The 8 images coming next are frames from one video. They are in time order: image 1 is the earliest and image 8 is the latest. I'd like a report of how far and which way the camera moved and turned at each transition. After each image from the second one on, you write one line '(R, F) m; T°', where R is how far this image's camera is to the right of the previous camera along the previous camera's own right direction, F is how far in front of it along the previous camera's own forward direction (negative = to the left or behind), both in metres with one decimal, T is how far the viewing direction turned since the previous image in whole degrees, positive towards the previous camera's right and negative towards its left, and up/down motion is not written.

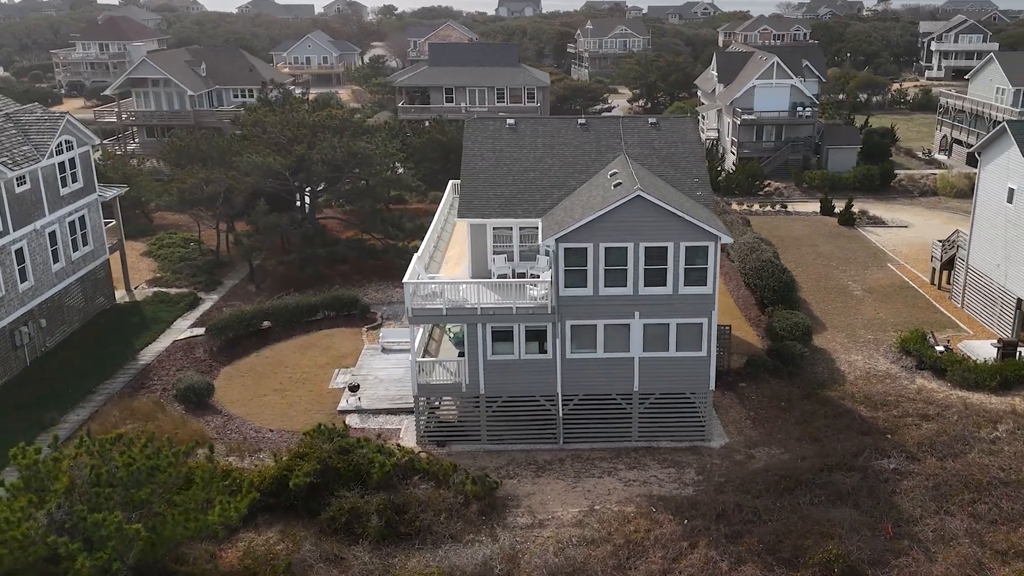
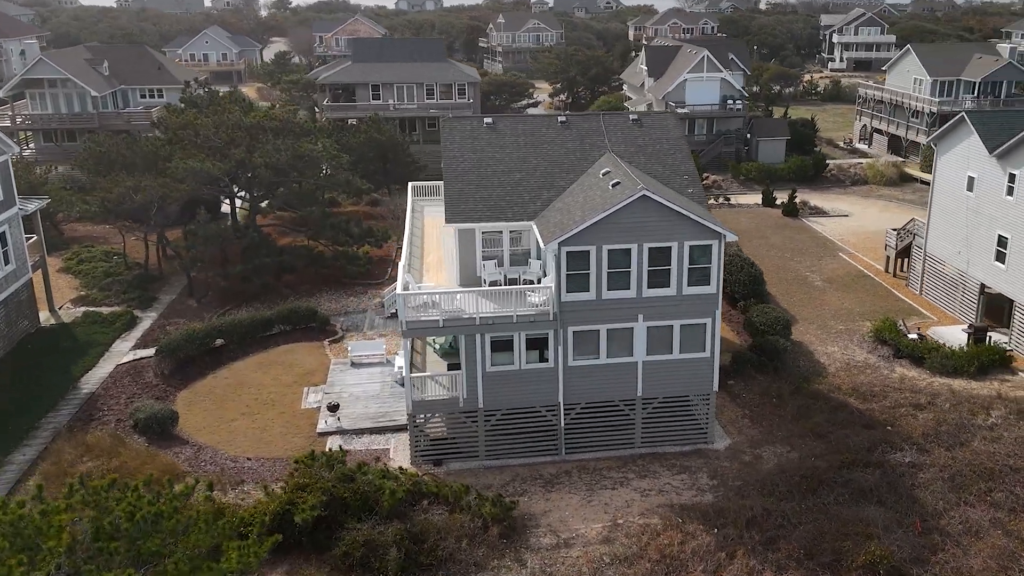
(-2.2, +1.1) m; +7°
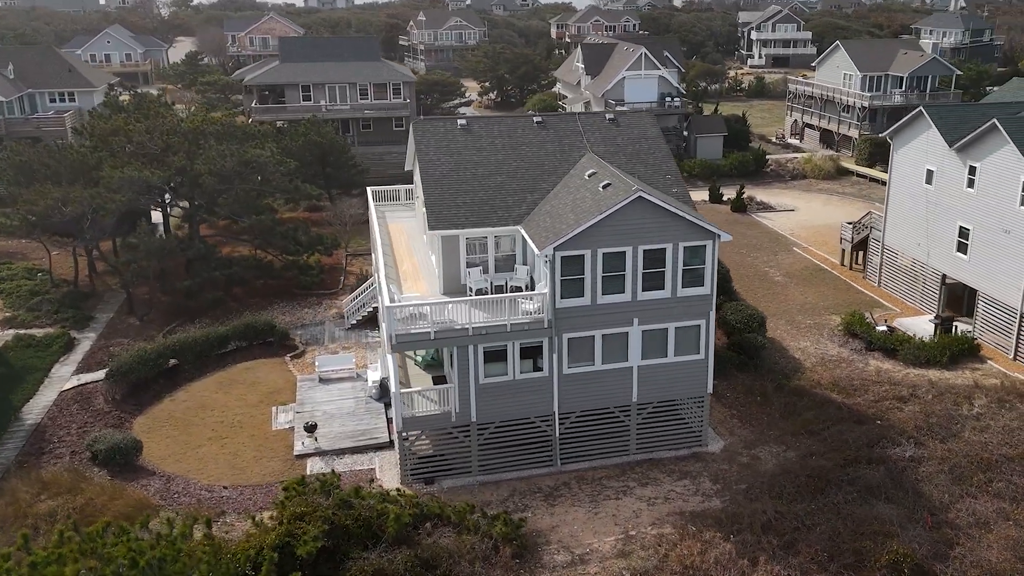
(-1.7, +0.8) m; +6°
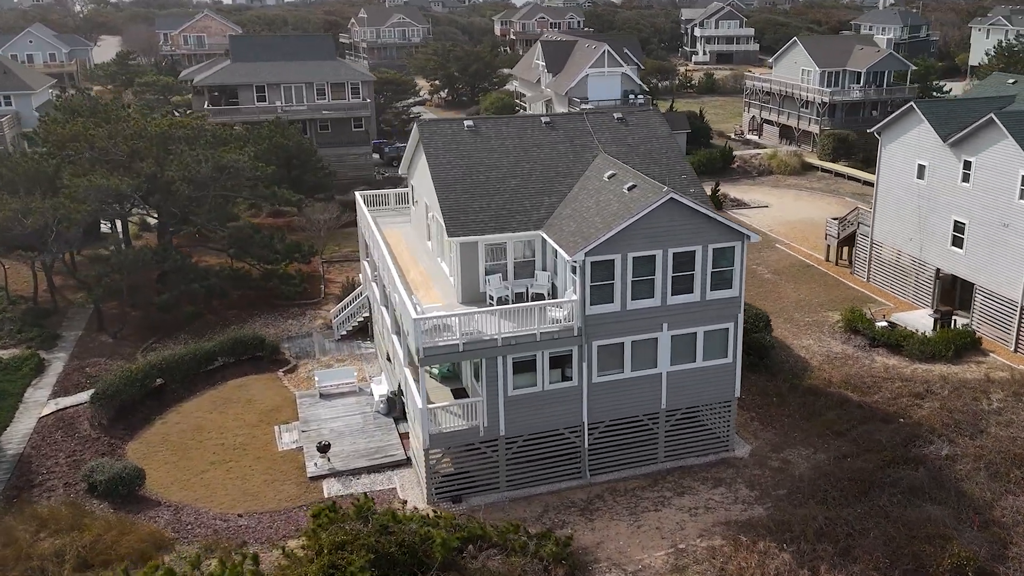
(-2.1, +0.8) m; +4°
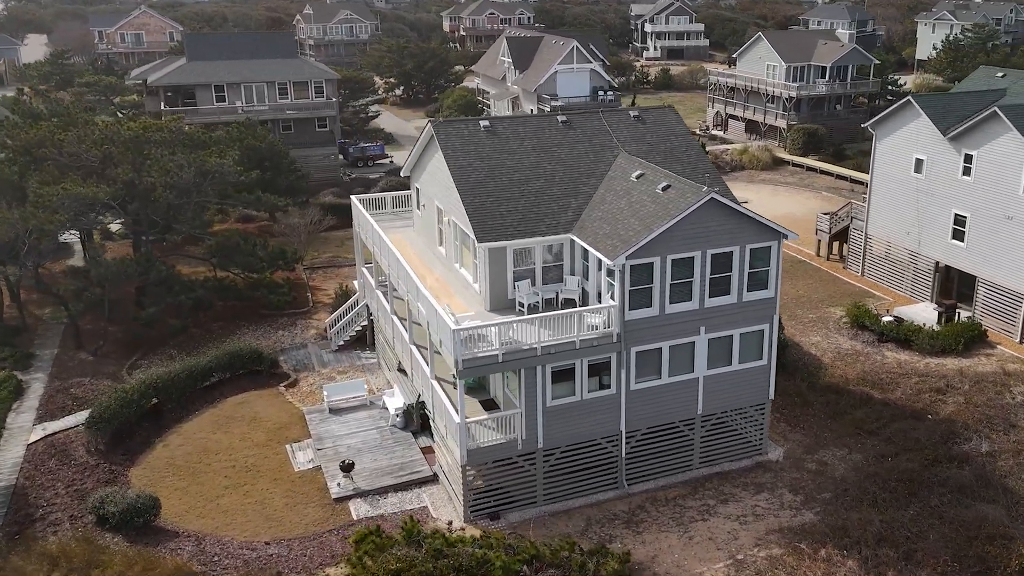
(-2.0, +0.8) m; +4°
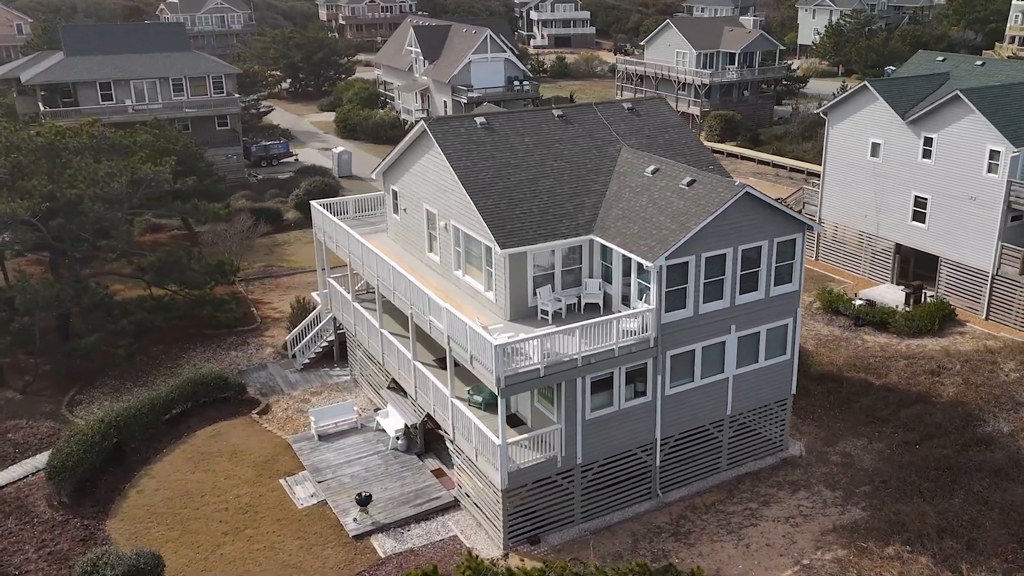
(-3.1, +1.4) m; +9°
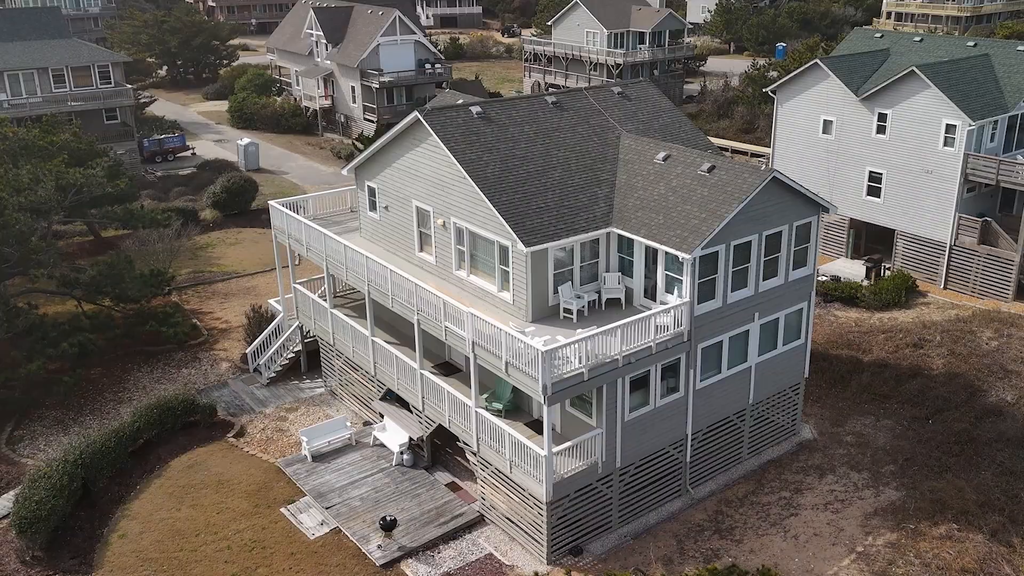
(-2.9, +1.3) m; +8°
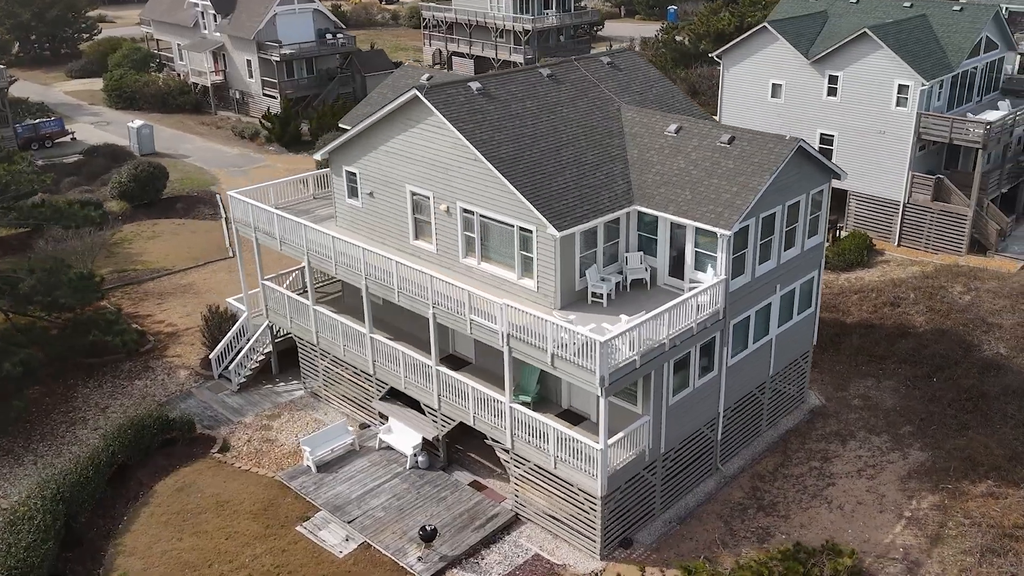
(-2.9, +1.2) m; +8°
